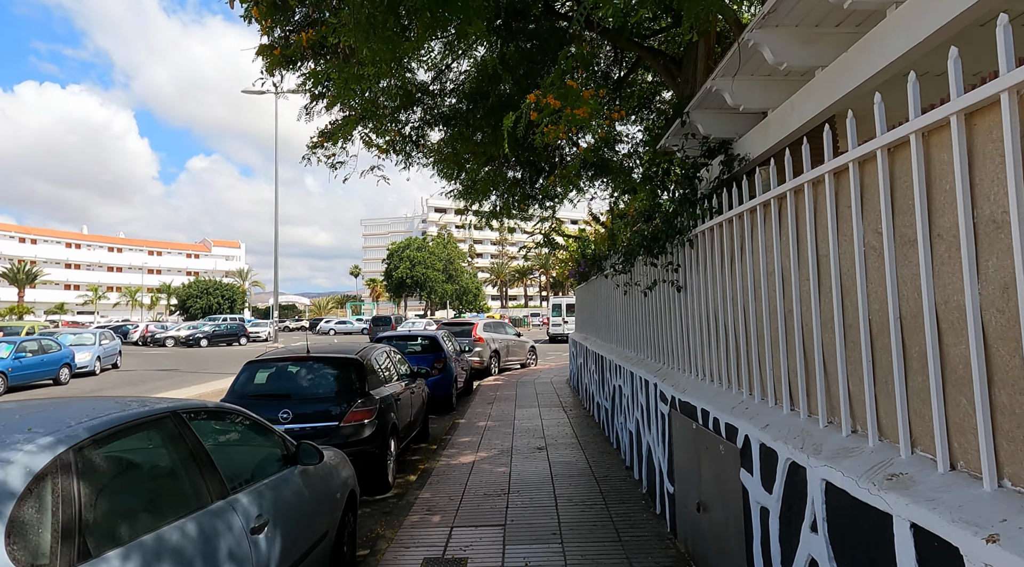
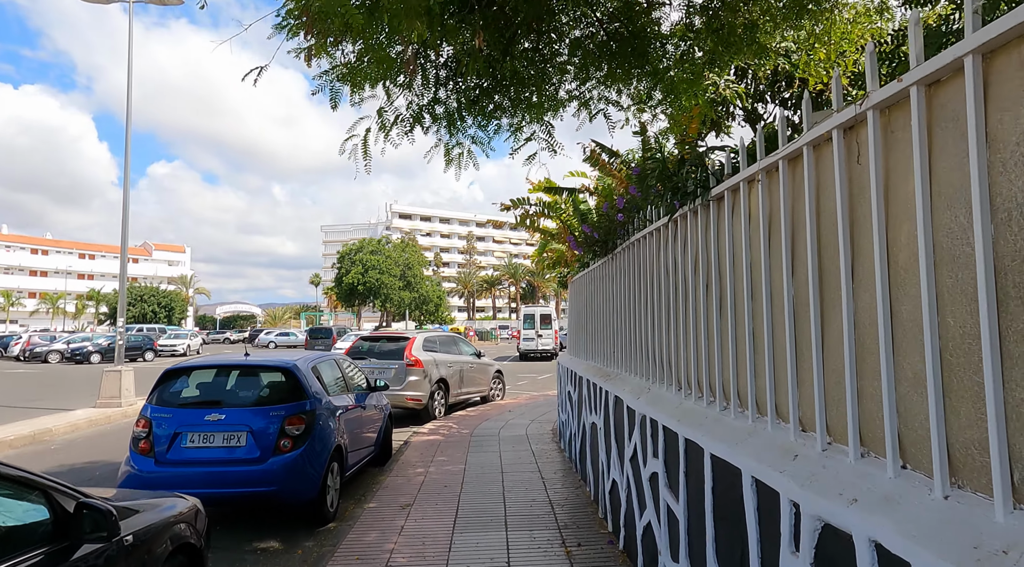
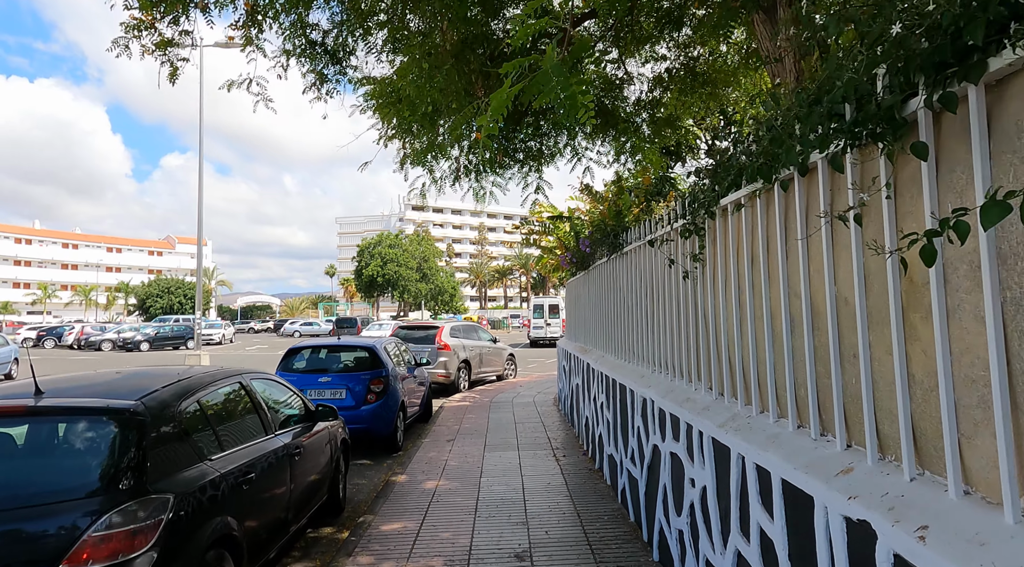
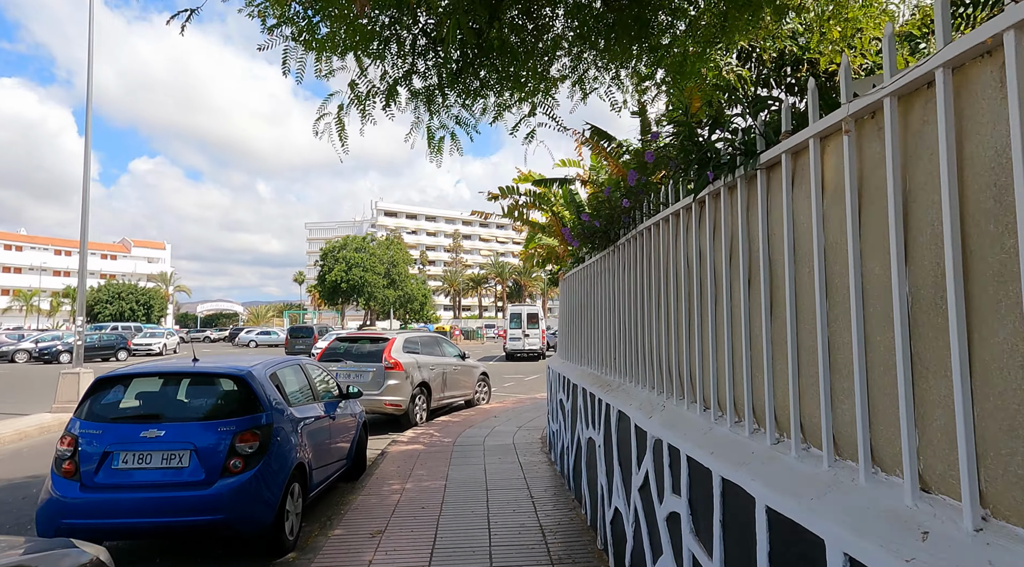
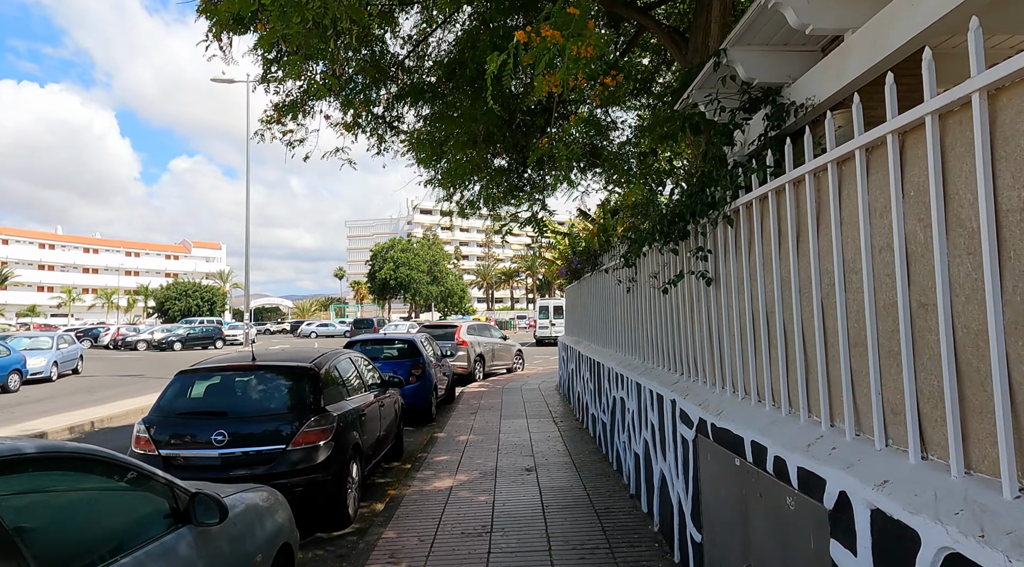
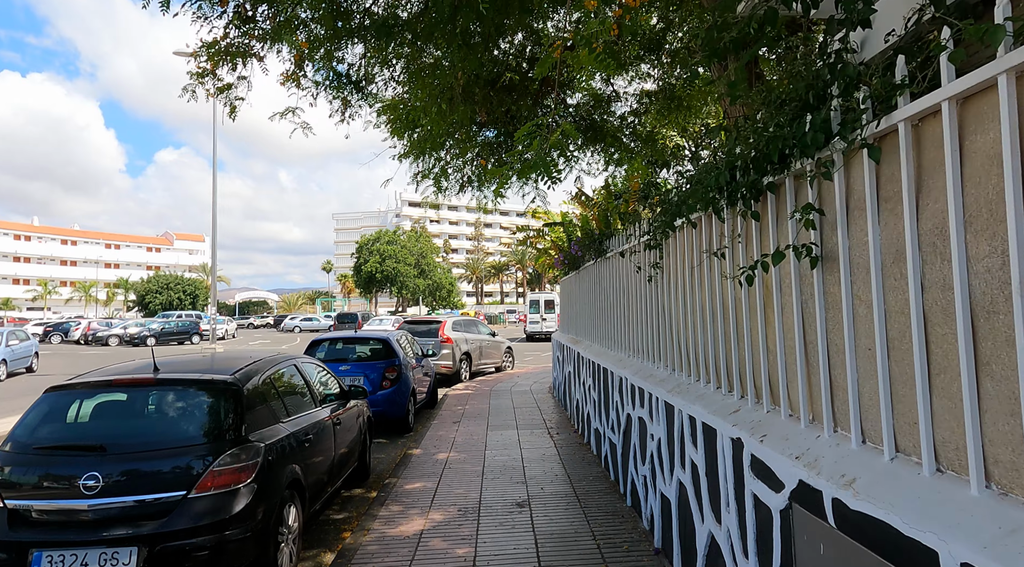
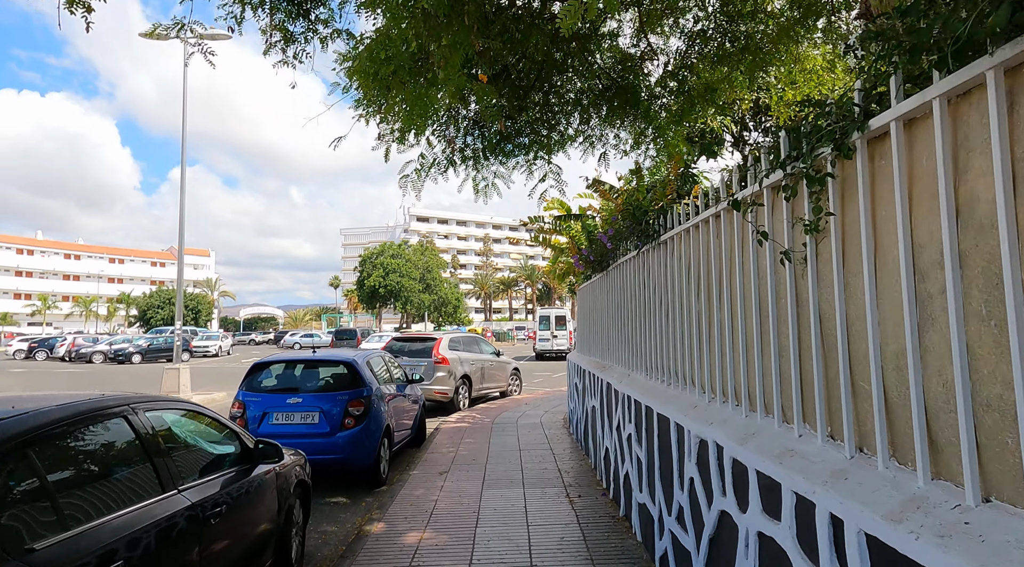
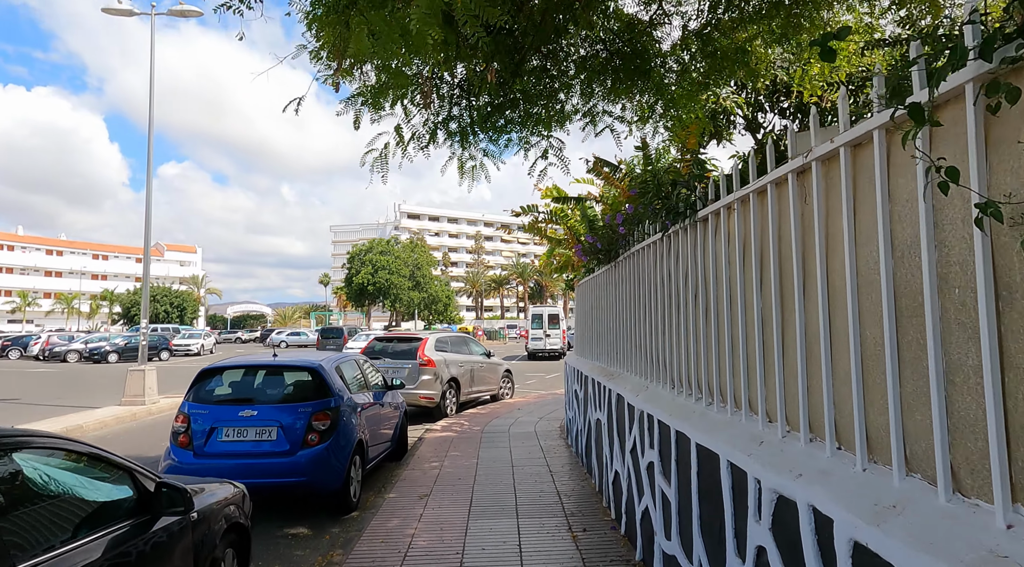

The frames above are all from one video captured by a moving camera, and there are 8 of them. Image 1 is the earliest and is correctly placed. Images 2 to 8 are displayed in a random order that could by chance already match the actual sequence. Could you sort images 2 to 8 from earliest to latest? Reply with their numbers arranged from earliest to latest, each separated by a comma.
5, 6, 3, 7, 8, 2, 4
